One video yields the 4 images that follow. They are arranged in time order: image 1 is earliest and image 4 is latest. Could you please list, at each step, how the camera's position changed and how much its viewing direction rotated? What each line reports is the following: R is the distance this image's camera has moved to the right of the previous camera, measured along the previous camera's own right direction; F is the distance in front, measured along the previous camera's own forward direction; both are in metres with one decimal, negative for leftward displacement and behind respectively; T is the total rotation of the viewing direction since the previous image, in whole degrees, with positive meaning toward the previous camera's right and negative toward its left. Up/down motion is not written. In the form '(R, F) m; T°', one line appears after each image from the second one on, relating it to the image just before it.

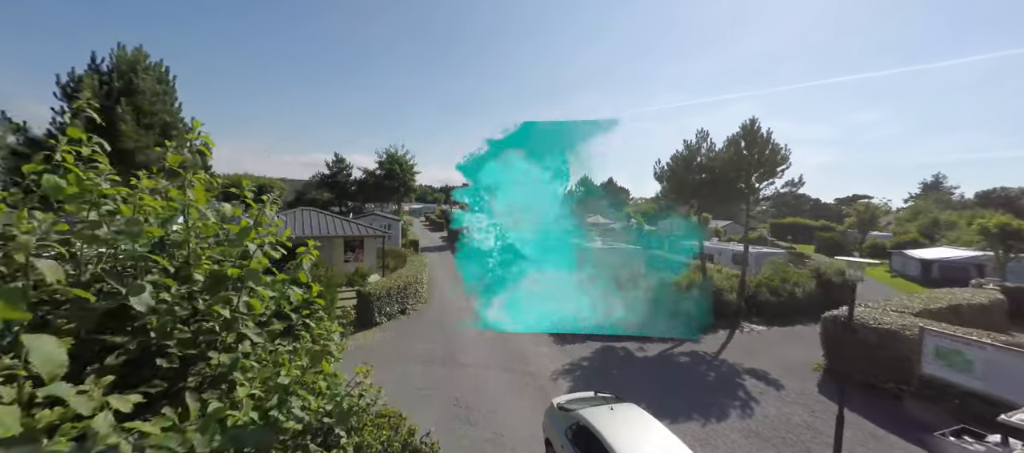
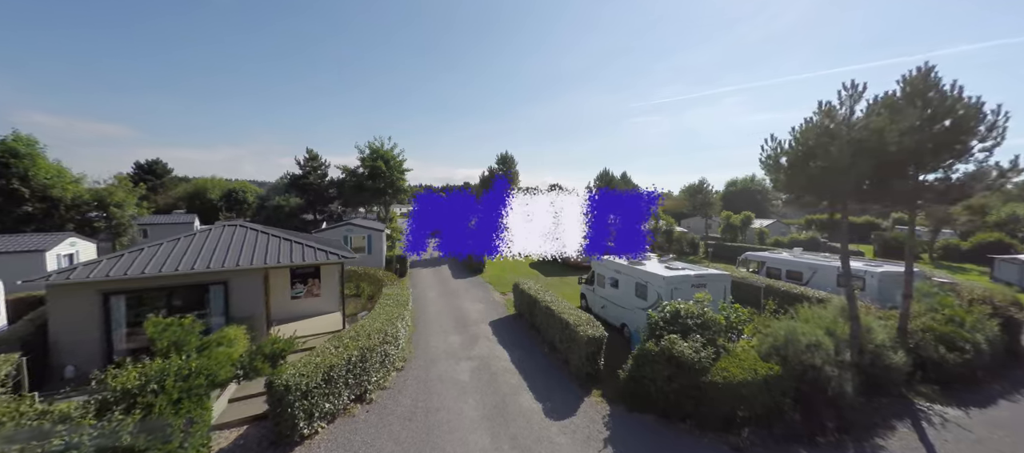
(-0.5, +4.6) m; 0°
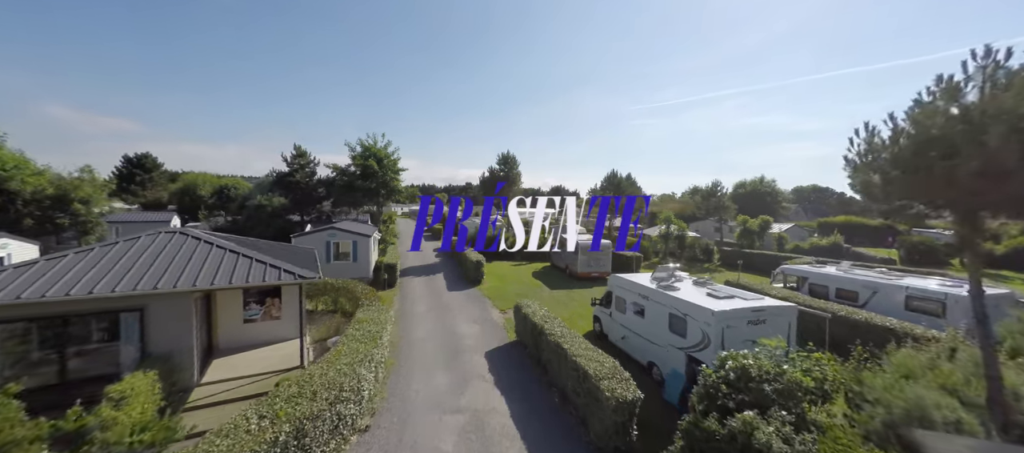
(0.0, +2.1) m; 0°
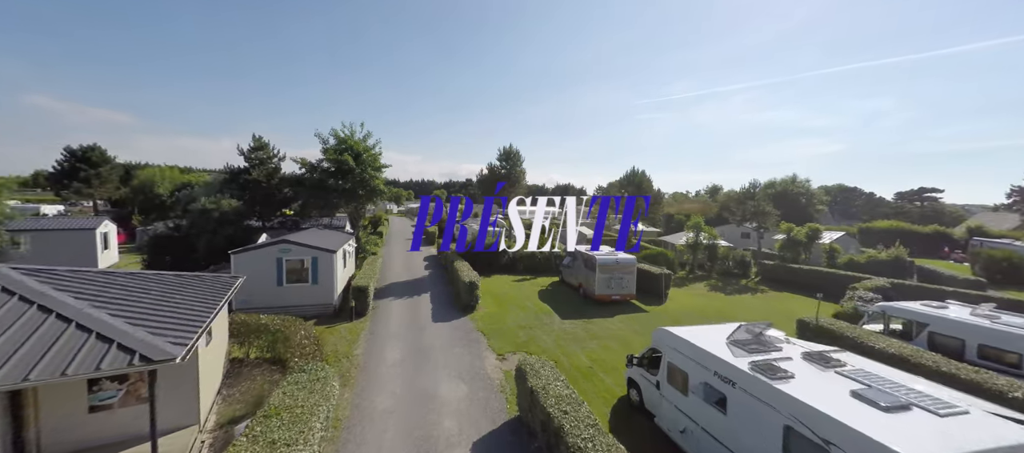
(0.0, +3.4) m; 0°
